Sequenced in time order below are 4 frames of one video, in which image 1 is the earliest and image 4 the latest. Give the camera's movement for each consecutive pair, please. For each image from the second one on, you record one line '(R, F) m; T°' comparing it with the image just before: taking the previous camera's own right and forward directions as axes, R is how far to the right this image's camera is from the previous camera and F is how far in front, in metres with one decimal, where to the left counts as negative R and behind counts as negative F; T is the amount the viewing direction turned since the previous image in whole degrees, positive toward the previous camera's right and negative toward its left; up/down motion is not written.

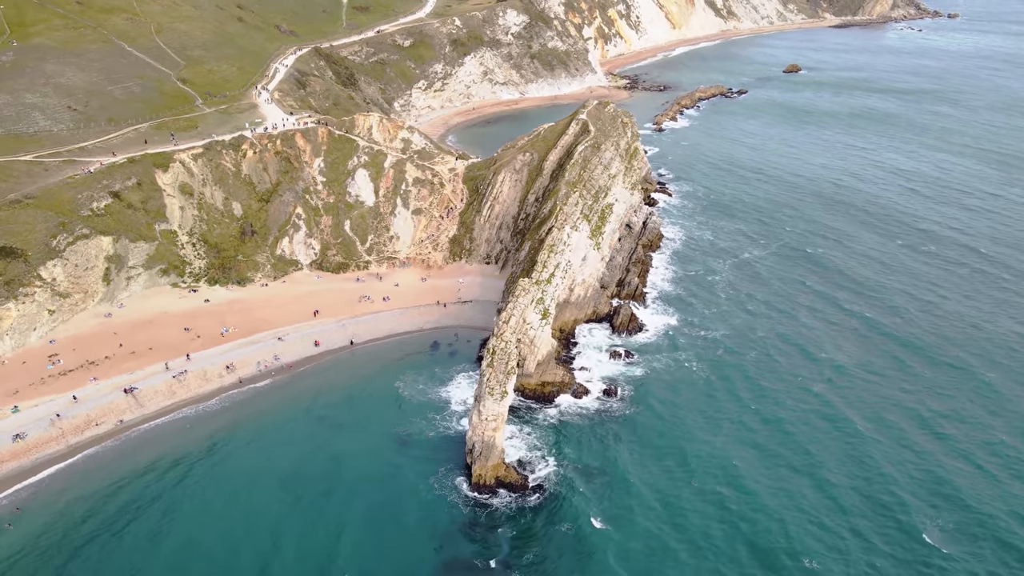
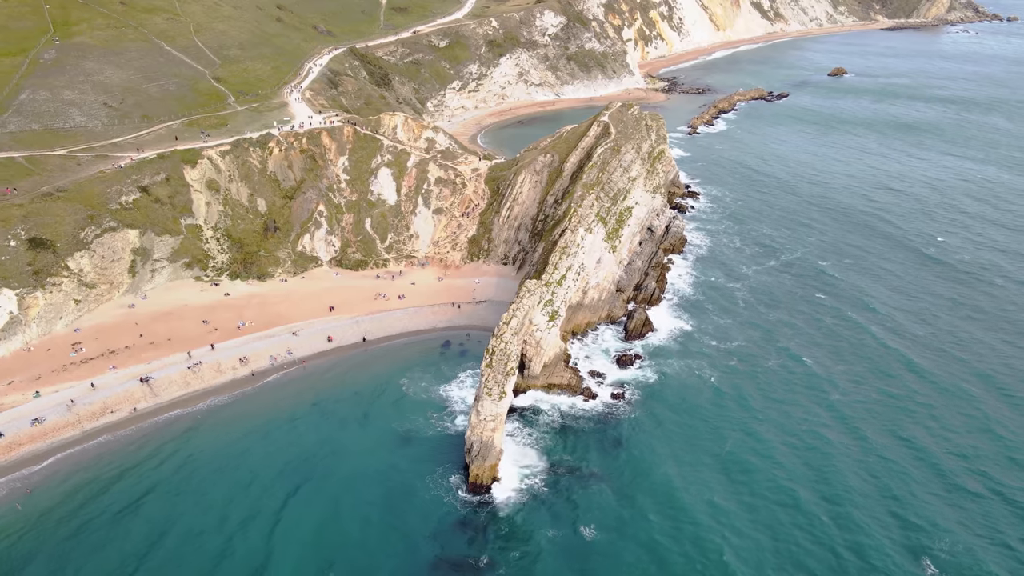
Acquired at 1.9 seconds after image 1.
(+1.9, +0.1) m; -3°
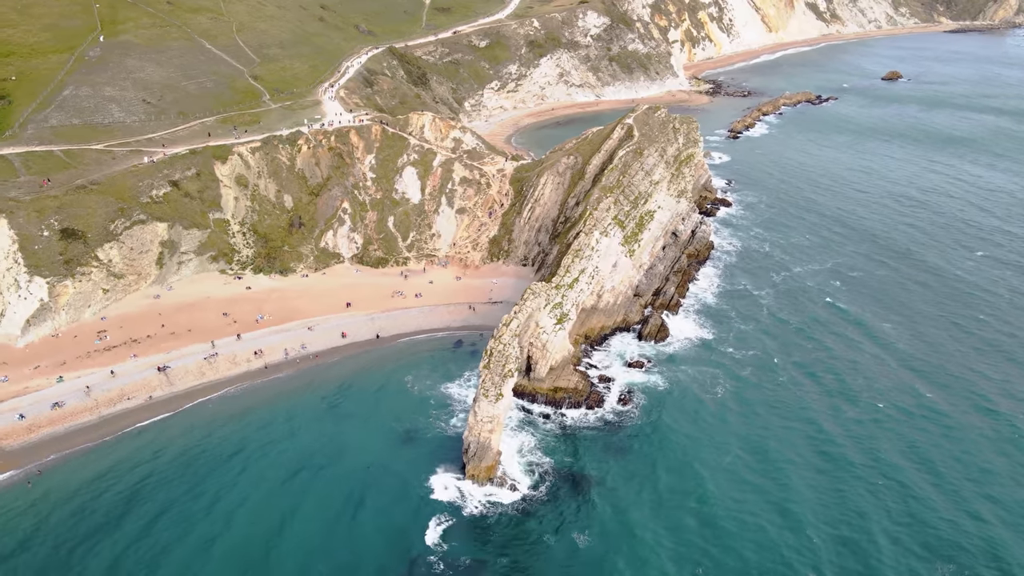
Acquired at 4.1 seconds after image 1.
(+2.2, +0.2) m; -3°
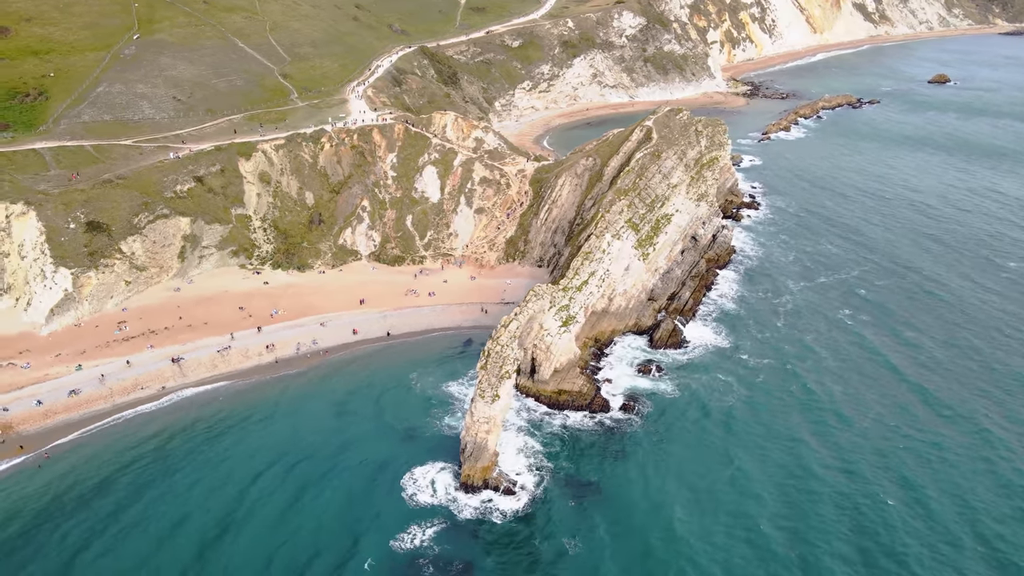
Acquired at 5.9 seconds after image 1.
(+1.9, 0.0) m; -3°
